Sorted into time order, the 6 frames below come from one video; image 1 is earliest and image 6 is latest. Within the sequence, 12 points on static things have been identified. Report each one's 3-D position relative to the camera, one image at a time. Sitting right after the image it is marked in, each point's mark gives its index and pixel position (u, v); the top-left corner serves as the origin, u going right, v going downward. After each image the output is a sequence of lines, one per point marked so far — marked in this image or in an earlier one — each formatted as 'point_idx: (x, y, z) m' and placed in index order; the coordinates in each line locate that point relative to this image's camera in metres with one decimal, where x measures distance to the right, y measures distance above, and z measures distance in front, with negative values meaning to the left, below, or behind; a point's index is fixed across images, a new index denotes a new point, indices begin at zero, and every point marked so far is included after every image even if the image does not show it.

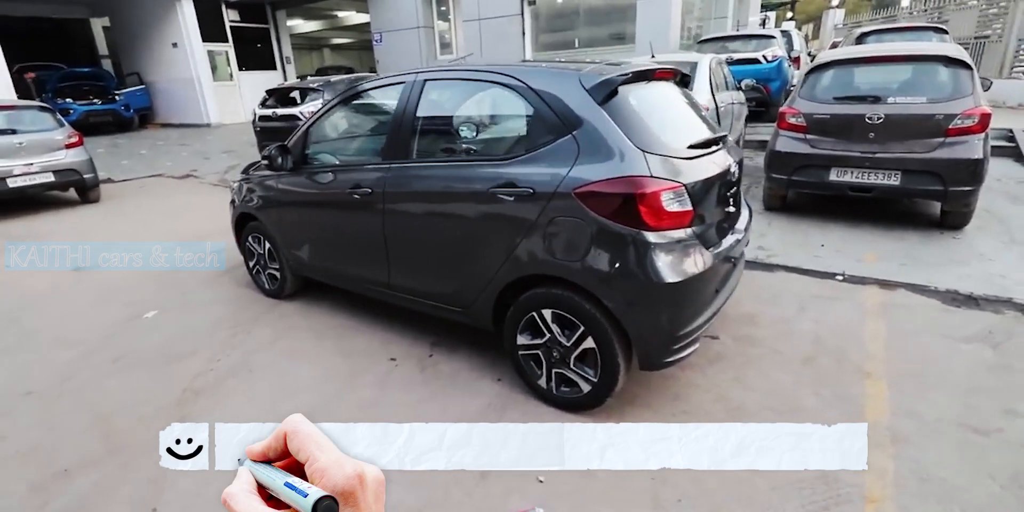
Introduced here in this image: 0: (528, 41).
0: (+0.4, +4.1, +10.6) m
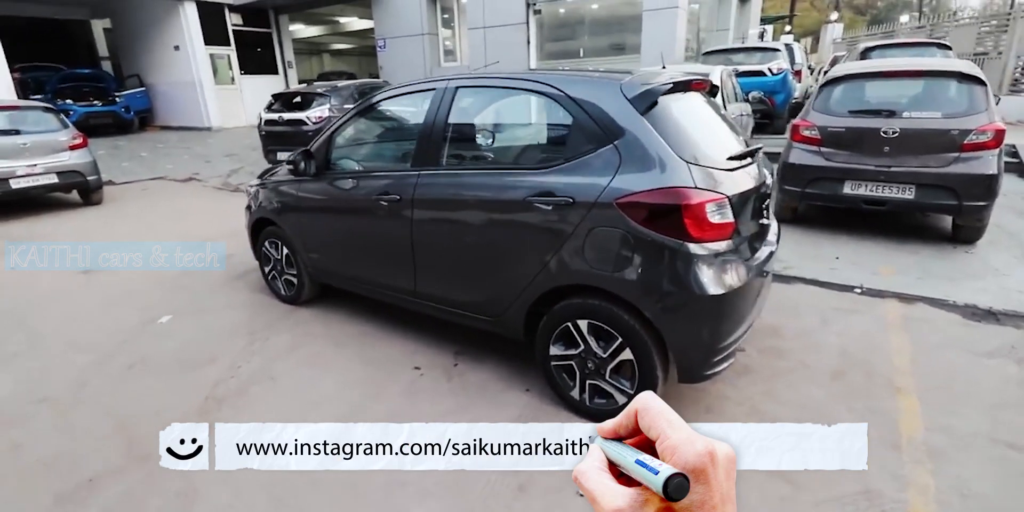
0: (+0.5, +3.9, +10.6) m
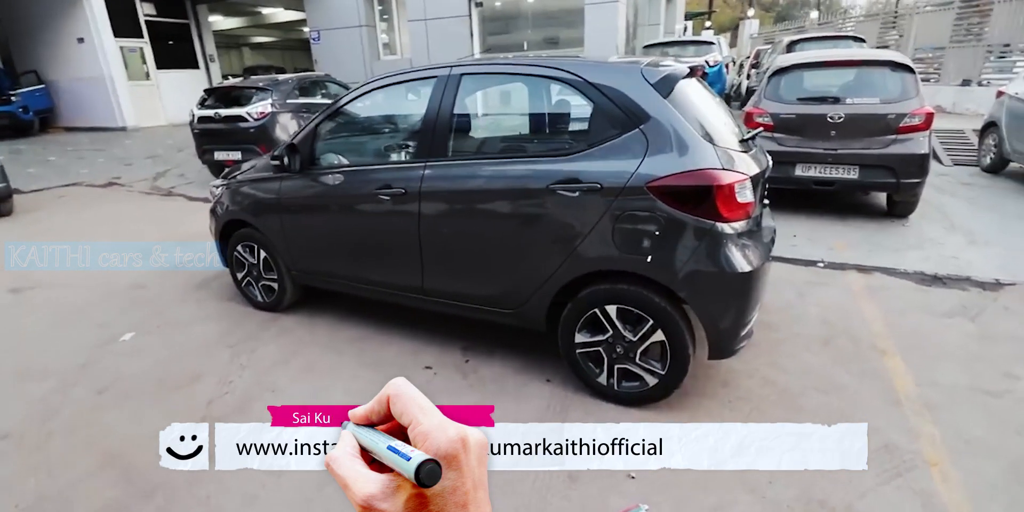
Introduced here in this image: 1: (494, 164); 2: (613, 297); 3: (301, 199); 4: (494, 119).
0: (-0.6, +4.0, +10.6) m
1: (-0.1, +0.4, +2.7) m
2: (+0.5, -0.2, +2.5) m
3: (-1.2, +0.3, +3.3) m
4: (-0.1, +0.7, +2.8) m
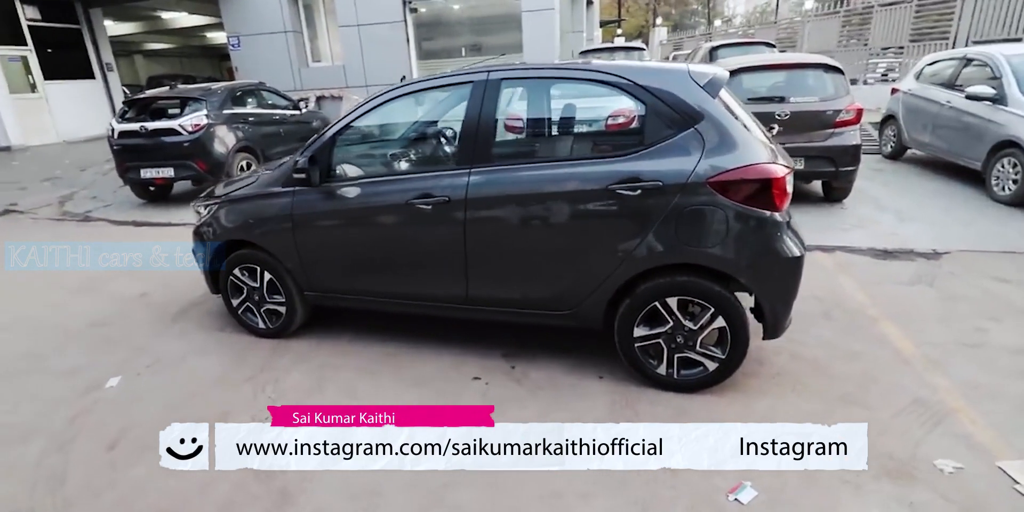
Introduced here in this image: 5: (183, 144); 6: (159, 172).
0: (-1.9, +3.8, +10.4) m
1: (+0.1, +0.4, +2.8) m
2: (+0.8, -0.2, +2.7) m
3: (-1.1, +0.2, +3.2) m
4: (+0.1, +0.7, +2.8) m
5: (-3.9, +1.3, +6.6) m
6: (-4.3, +1.0, +6.8) m
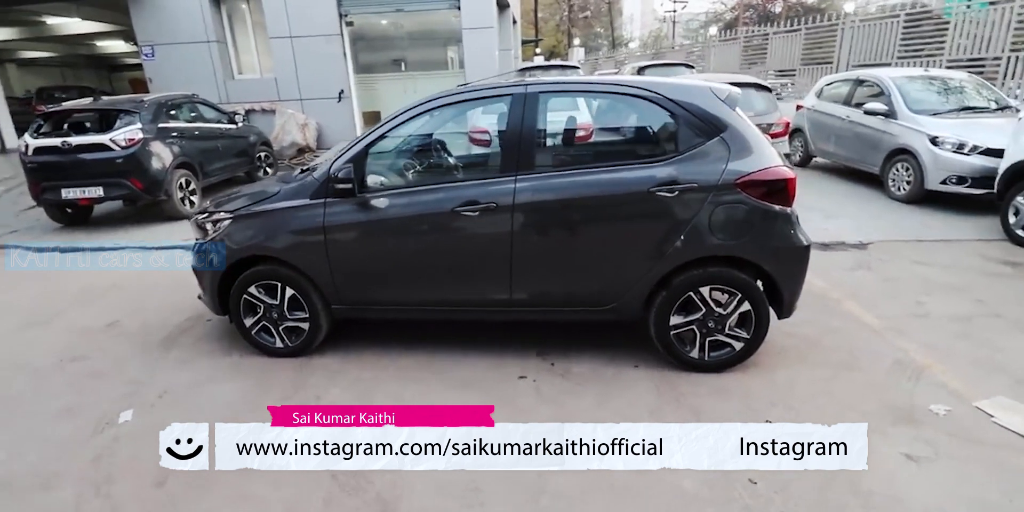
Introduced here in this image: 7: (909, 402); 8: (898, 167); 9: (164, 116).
0: (-3.2, +3.5, +10.2) m
1: (+0.4, +0.4, +3.0) m
2: (+1.0, -0.1, +3.0) m
3: (-0.9, +0.2, +3.2) m
4: (+0.3, +0.7, +3.0) m
5: (-4.3, +1.0, +6.1) m
6: (-4.7, +0.7, +6.2) m
7: (+2.0, -0.7, +2.9) m
8: (+4.5, +1.0, +6.6) m
9: (-4.2, +1.7, +6.7) m
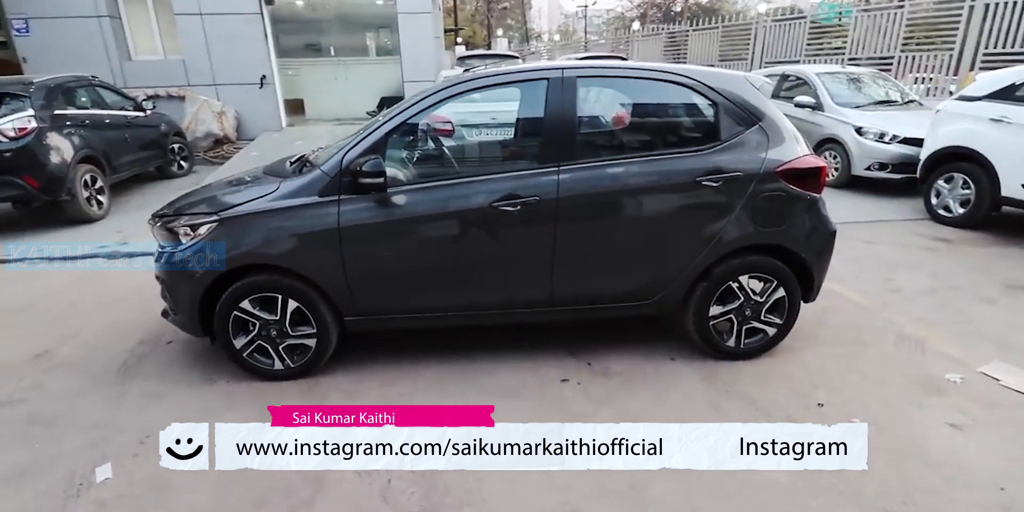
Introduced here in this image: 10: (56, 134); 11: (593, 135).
0: (-4.3, +3.5, +9.3) m
1: (+0.6, +0.5, +2.8) m
2: (+1.2, -0.1, +3.0) m
3: (-0.7, +0.2, +2.8) m
4: (+0.5, +0.7, +2.9) m
5: (-4.6, +0.9, +5.1) m
6: (-5.0, +0.6, +5.1) m
7: (+2.2, -0.6, +3.0) m
8: (+4.0, +1.3, +7.1) m
9: (-4.6, +1.6, +5.7) m
10: (-4.4, +1.2, +5.5) m
11: (+0.4, +0.6, +2.9) m
